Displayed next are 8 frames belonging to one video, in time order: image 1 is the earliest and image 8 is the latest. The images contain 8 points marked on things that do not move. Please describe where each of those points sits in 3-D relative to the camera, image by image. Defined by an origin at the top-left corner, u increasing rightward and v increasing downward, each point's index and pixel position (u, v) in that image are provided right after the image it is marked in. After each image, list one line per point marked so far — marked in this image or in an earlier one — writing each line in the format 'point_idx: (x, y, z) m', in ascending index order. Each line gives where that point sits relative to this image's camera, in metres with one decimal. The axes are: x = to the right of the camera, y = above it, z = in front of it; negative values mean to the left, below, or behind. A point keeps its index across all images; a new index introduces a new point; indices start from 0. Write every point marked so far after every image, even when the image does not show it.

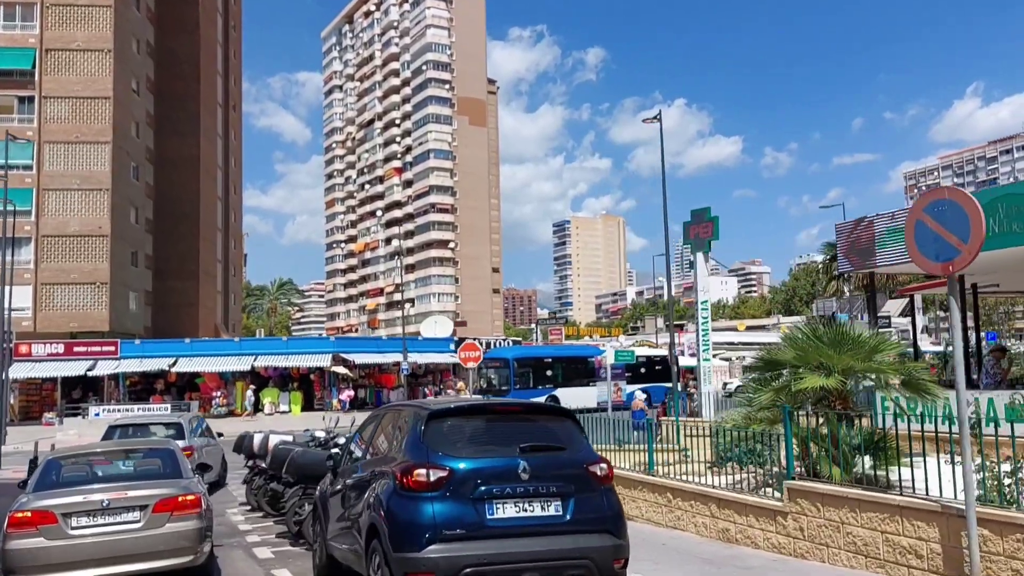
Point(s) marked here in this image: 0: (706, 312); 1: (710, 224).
0: (+4.5, -0.5, +19.4) m
1: (+4.7, +1.5, +19.6) m
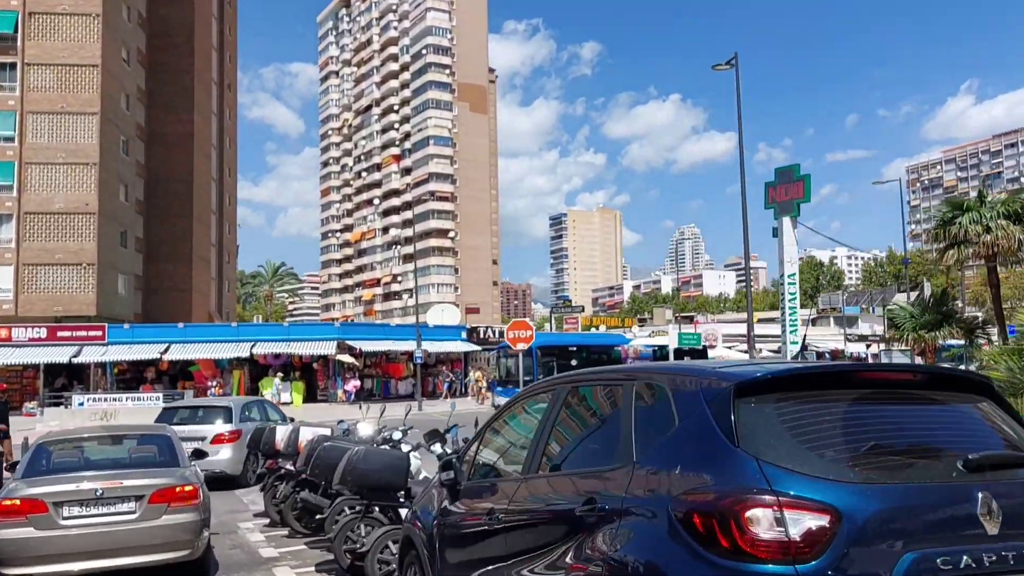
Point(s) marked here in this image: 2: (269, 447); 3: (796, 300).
0: (+5.6, 0.0, +16.6) m
1: (+5.8, +2.1, +16.8) m
2: (-2.7, -1.9, +9.6) m
3: (+5.6, -0.2, +16.5) m
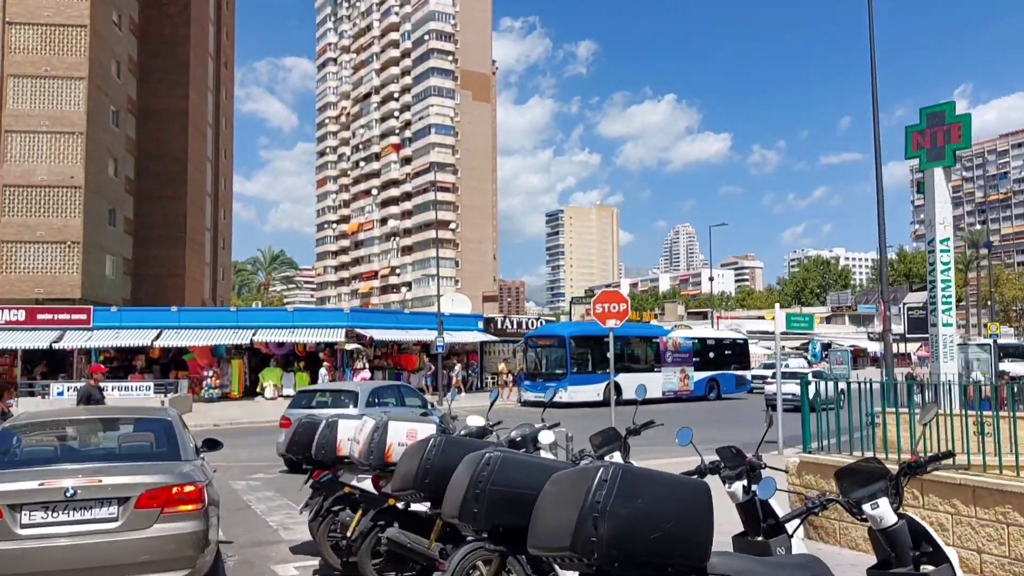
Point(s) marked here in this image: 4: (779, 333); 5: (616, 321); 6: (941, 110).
0: (+7.0, +0.6, +13.3) m
1: (+7.2, +2.6, +13.5) m
2: (-1.3, -1.3, +6.3) m
3: (+7.0, +0.3, +13.2) m
4: (+4.9, -0.8, +15.2) m
5: (+1.6, -0.5, +12.3) m
6: (+7.0, +2.9, +13.7) m
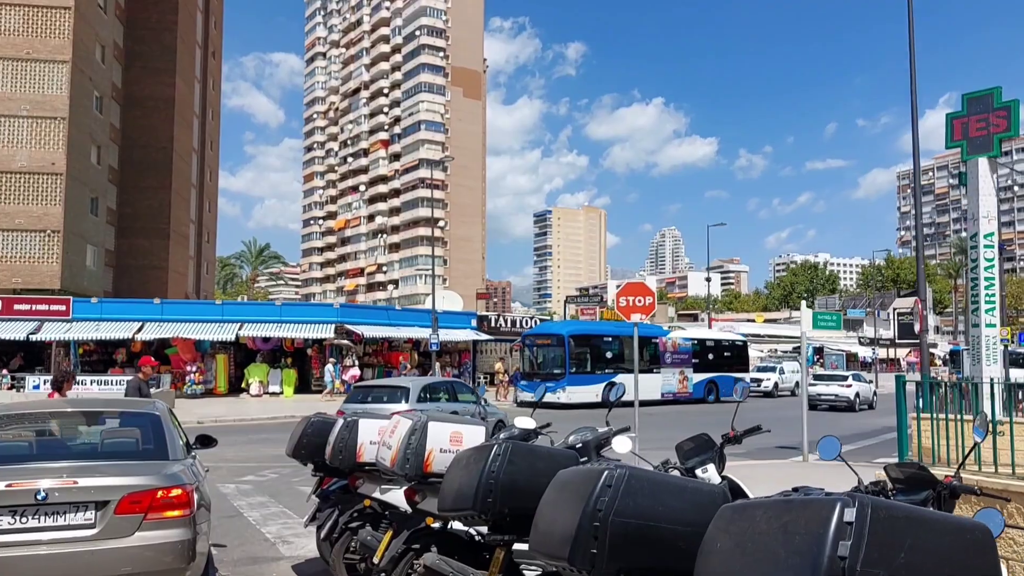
0: (+7.2, +0.6, +12.5) m
1: (+7.4, +2.6, +12.6) m
2: (-1.0, -1.1, +5.3) m
3: (+7.2, +0.3, +12.4) m
4: (+5.0, -0.8, +14.3) m
5: (+1.8, -0.4, +11.4) m
6: (+7.3, +2.9, +12.8) m
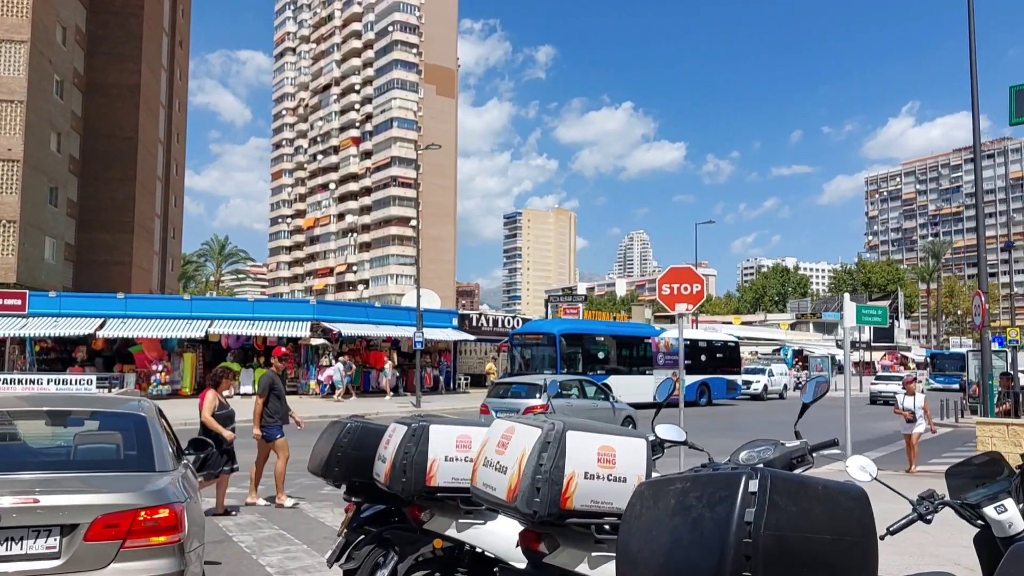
0: (+7.5, +0.7, +11.3) m
1: (+7.7, +2.8, +11.5) m
2: (-0.4, -0.9, +3.8) m
3: (+7.5, +0.4, +11.2) m
4: (+5.3, -0.6, +13.1) m
5: (+2.1, -0.2, +10.0) m
6: (+7.6, +3.1, +11.7) m
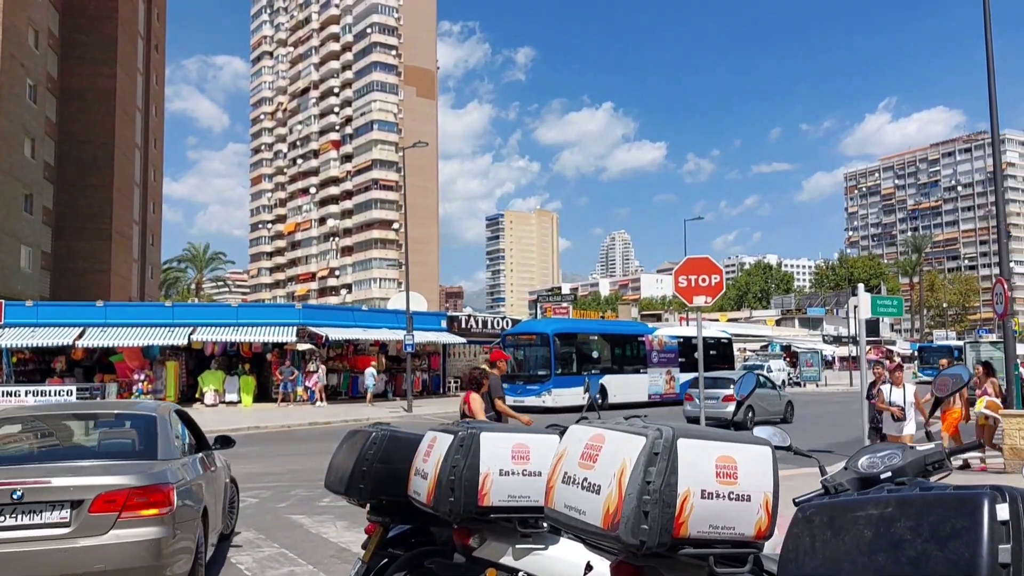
0: (+7.6, +0.9, +10.9) m
1: (+7.7, +3.0, +11.1) m
2: (-0.2, -0.8, +3.2) m
3: (+7.5, +0.6, +10.8) m
4: (+5.3, -0.5, +12.6) m
5: (+2.2, -0.1, +9.5) m
6: (+7.6, +3.3, +11.3) m
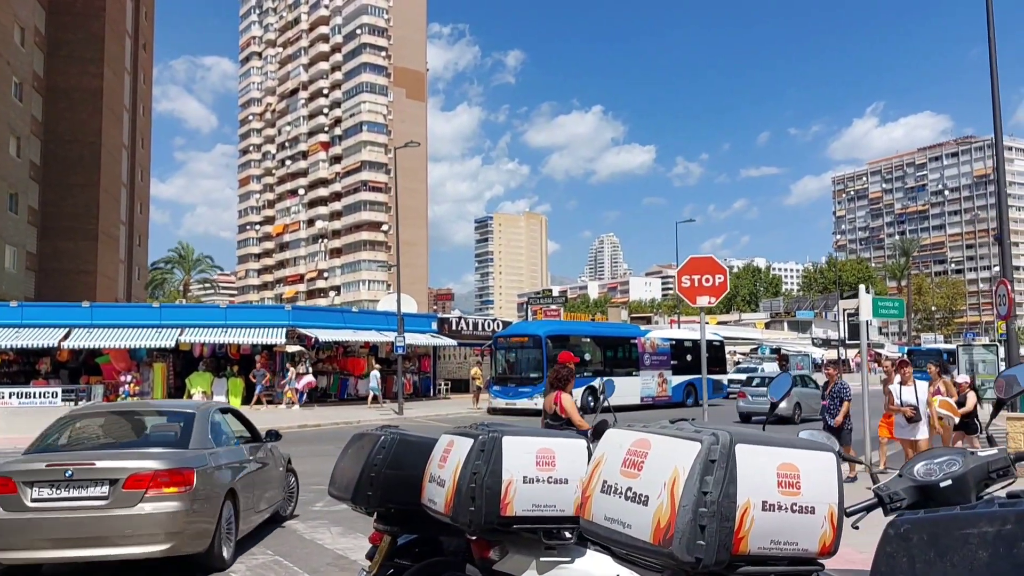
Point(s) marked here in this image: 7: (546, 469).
0: (+7.5, +0.9, +10.8) m
1: (+7.7, +2.9, +11.0) m
2: (-0.1, -0.8, +3.0) m
3: (+7.5, +0.6, +10.7) m
4: (+5.3, -0.5, +12.5) m
5: (+2.2, -0.1, +9.3) m
6: (+7.6, +3.2, +11.1) m
7: (+0.1, -0.7, +3.2) m
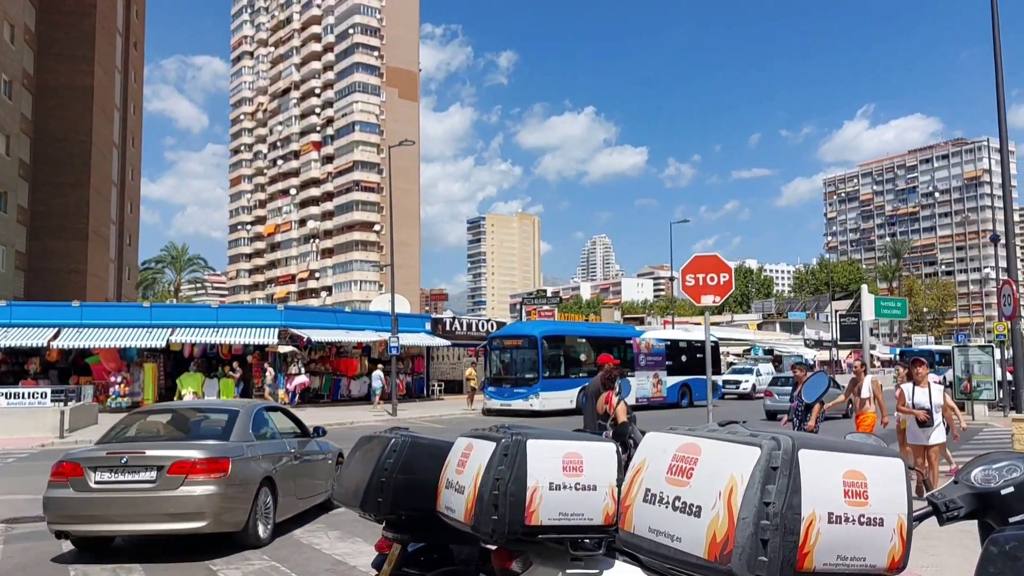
0: (+7.5, +0.9, +10.7) m
1: (+7.7, +2.9, +10.9) m
2: (0.0, -0.8, +2.8) m
3: (+7.5, +0.6, +10.6) m
4: (+5.2, -0.5, +12.3) m
5: (+2.2, -0.1, +9.1) m
6: (+7.6, +3.2, +11.0) m
7: (+0.2, -0.7, +3.0) m
